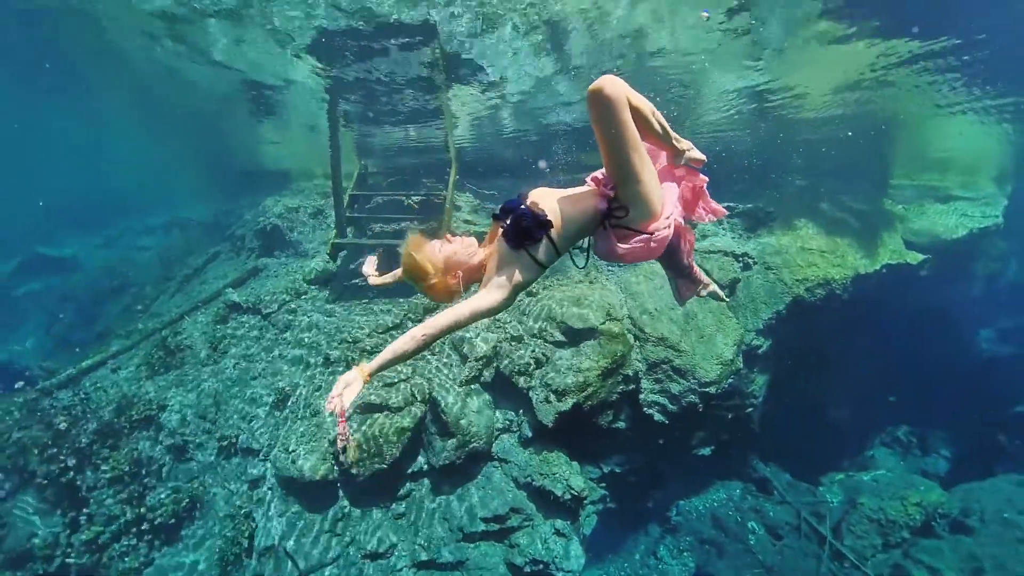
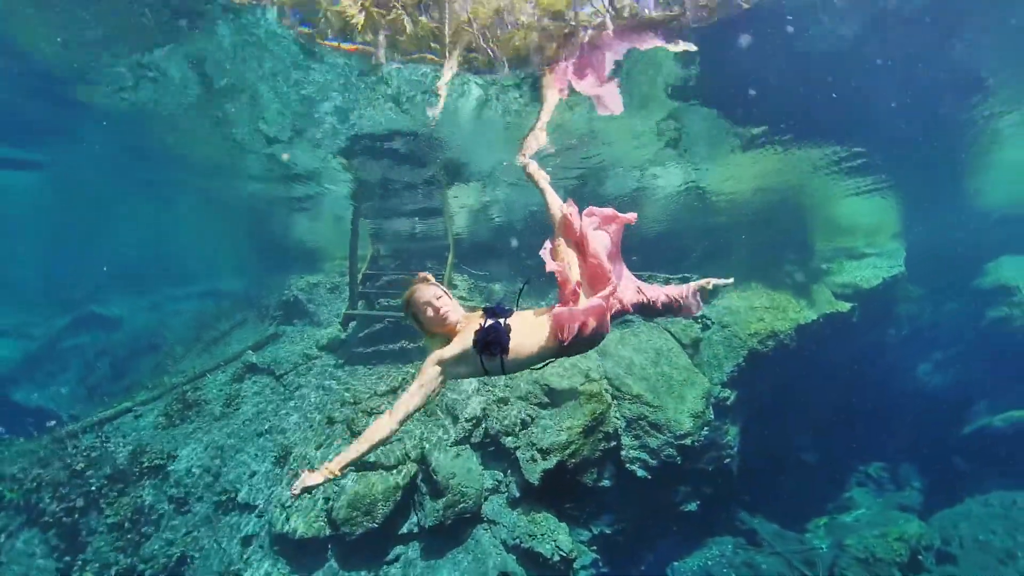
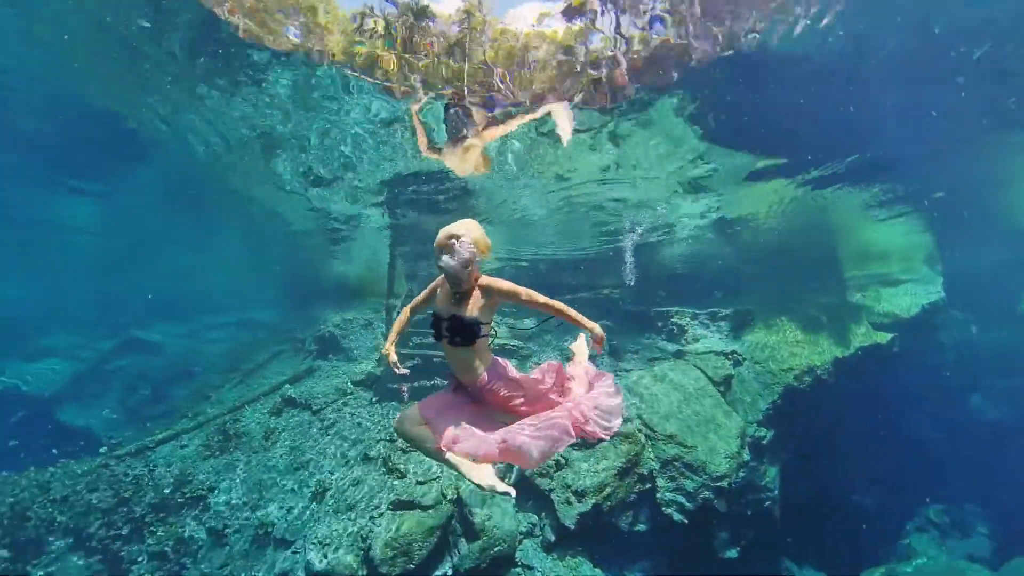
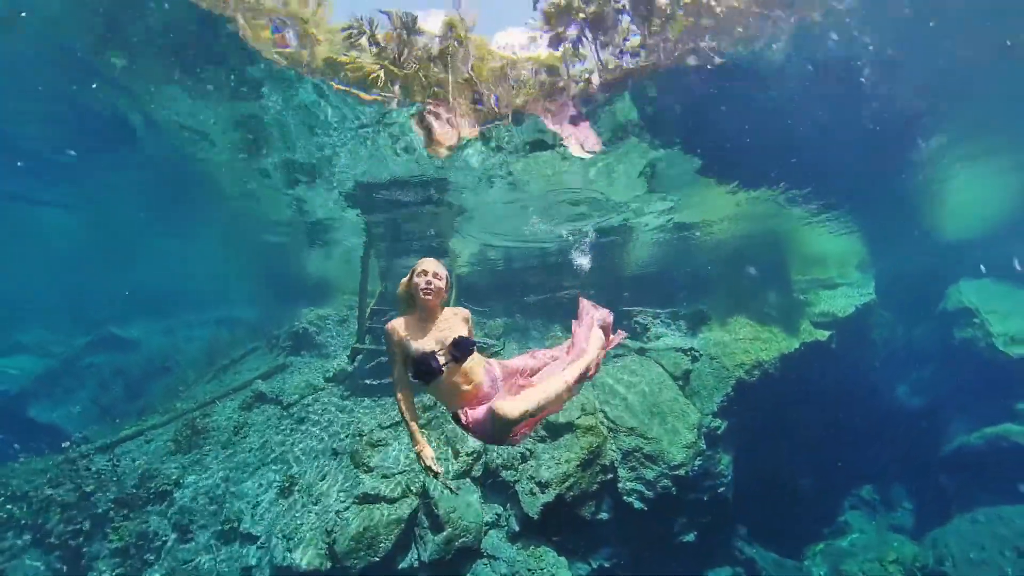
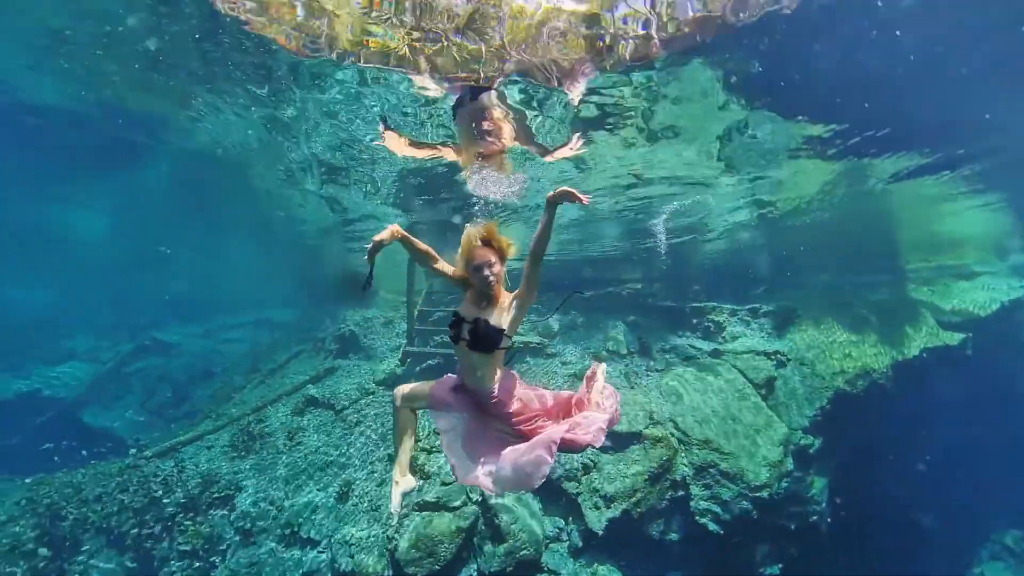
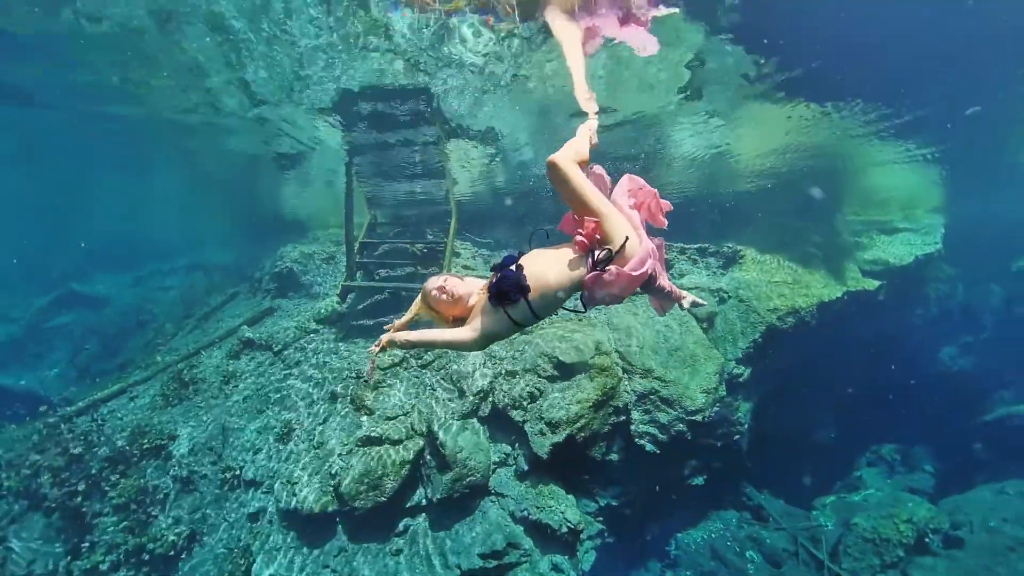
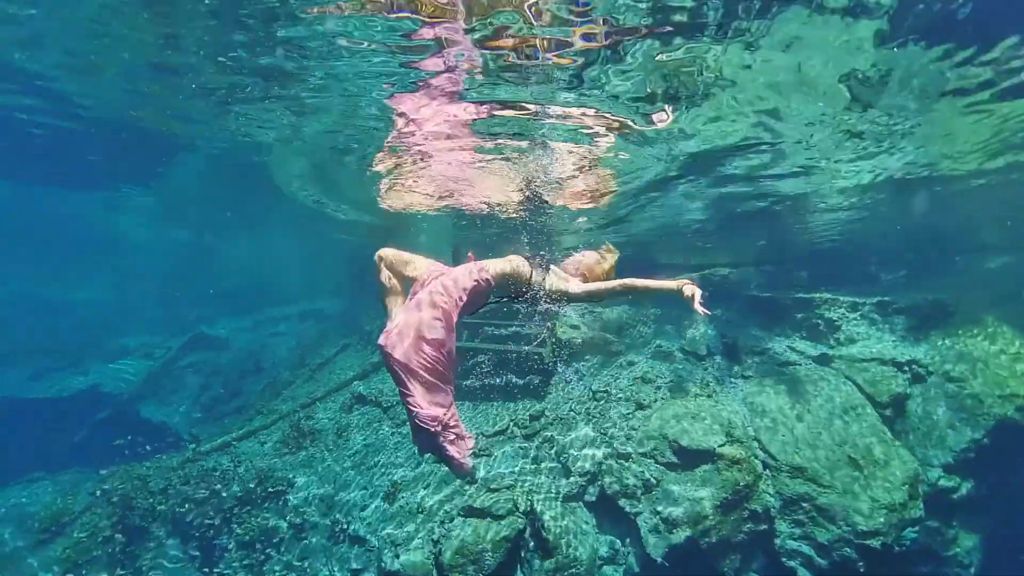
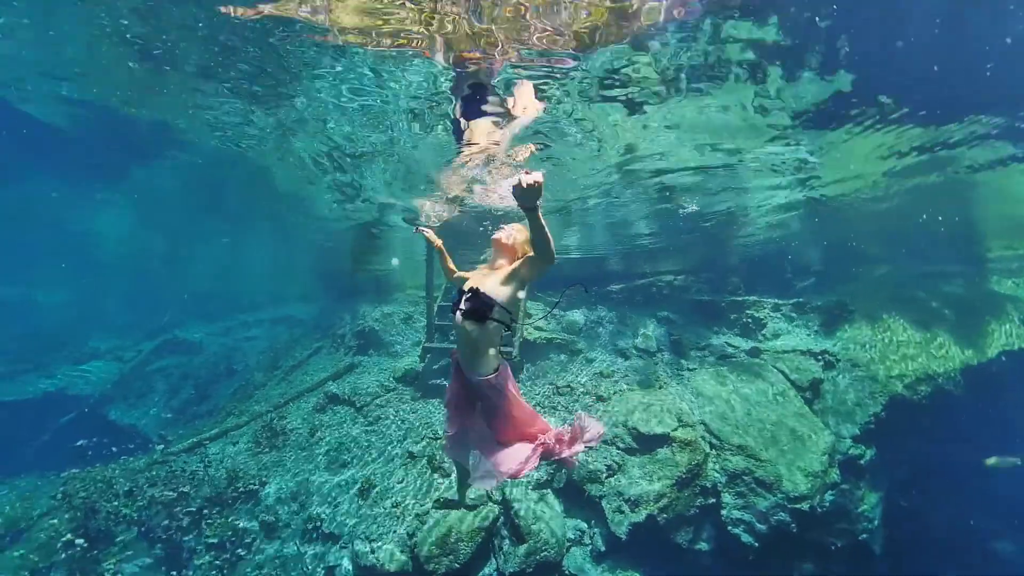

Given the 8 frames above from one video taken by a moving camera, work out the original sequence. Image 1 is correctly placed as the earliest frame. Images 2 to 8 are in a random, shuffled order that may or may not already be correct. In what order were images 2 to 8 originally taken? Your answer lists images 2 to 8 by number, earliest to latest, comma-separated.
6, 2, 4, 3, 5, 8, 7
